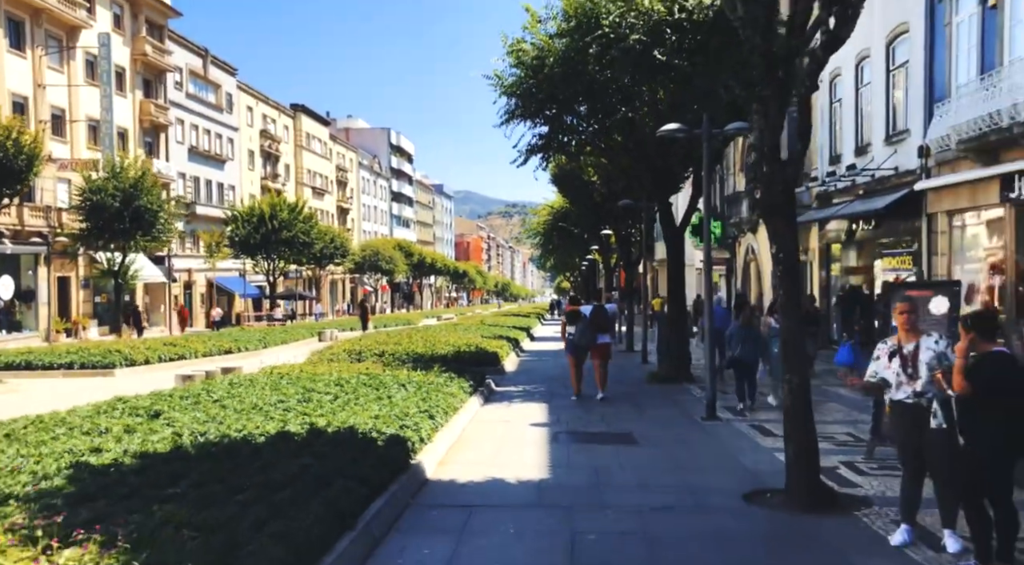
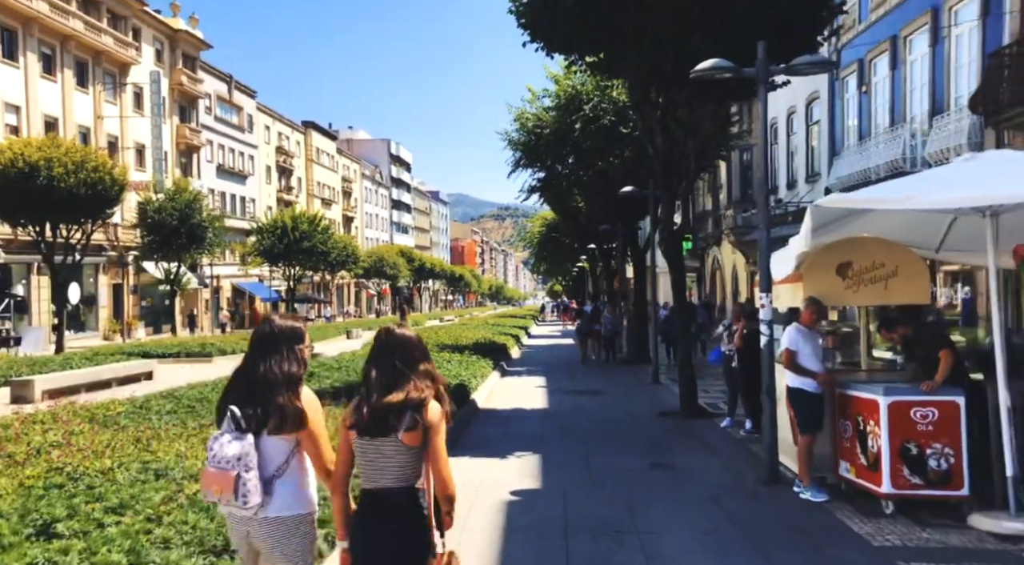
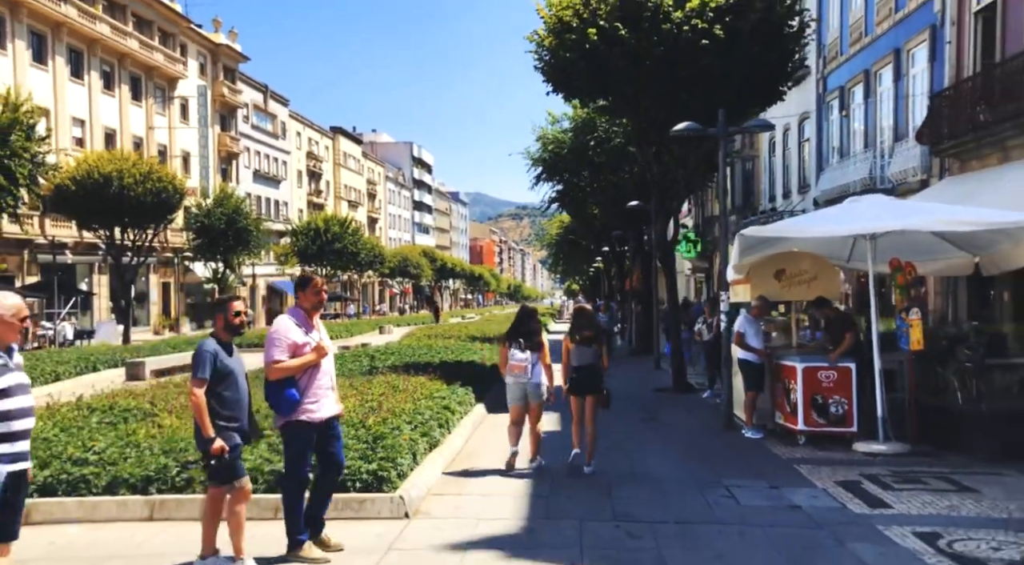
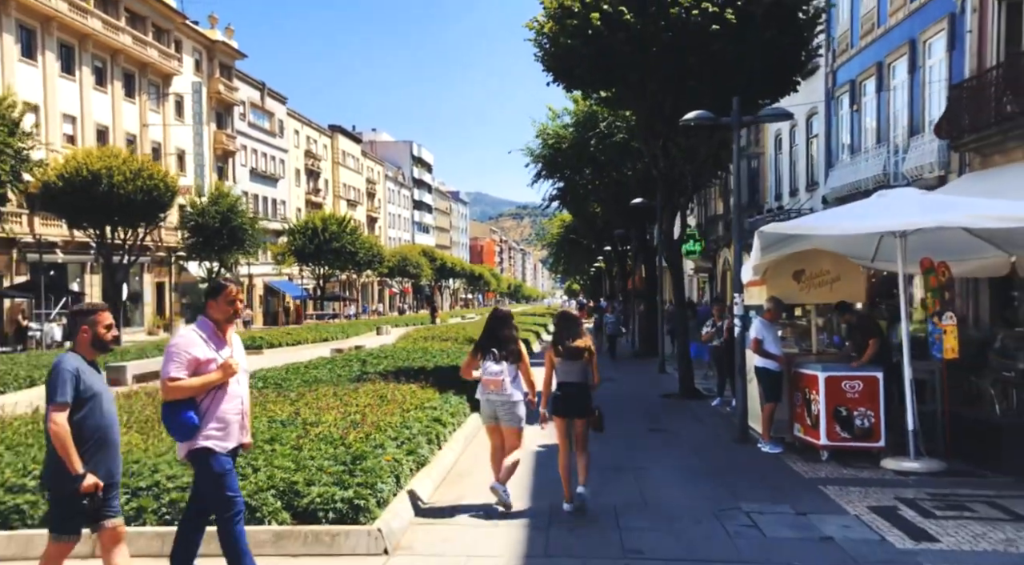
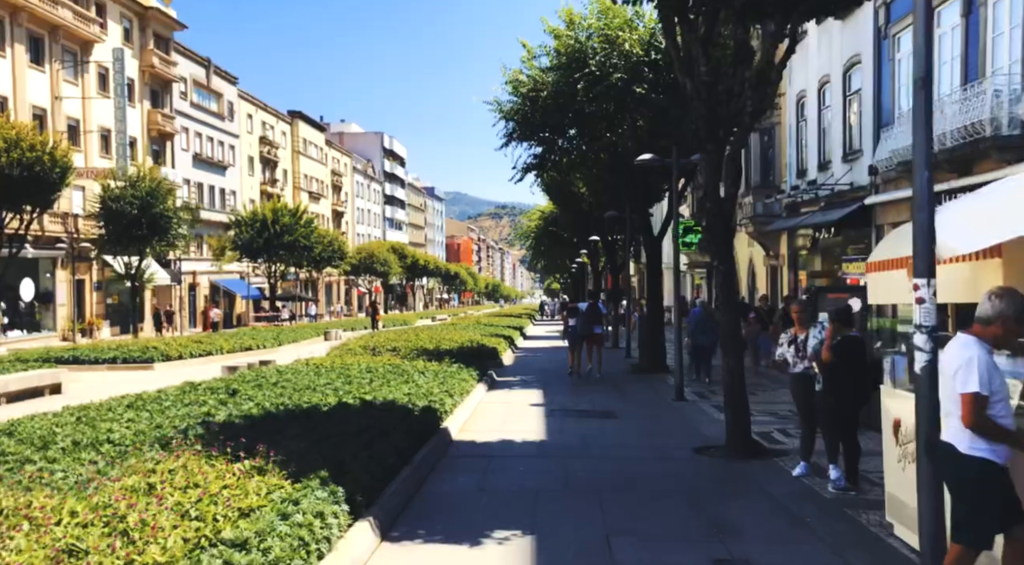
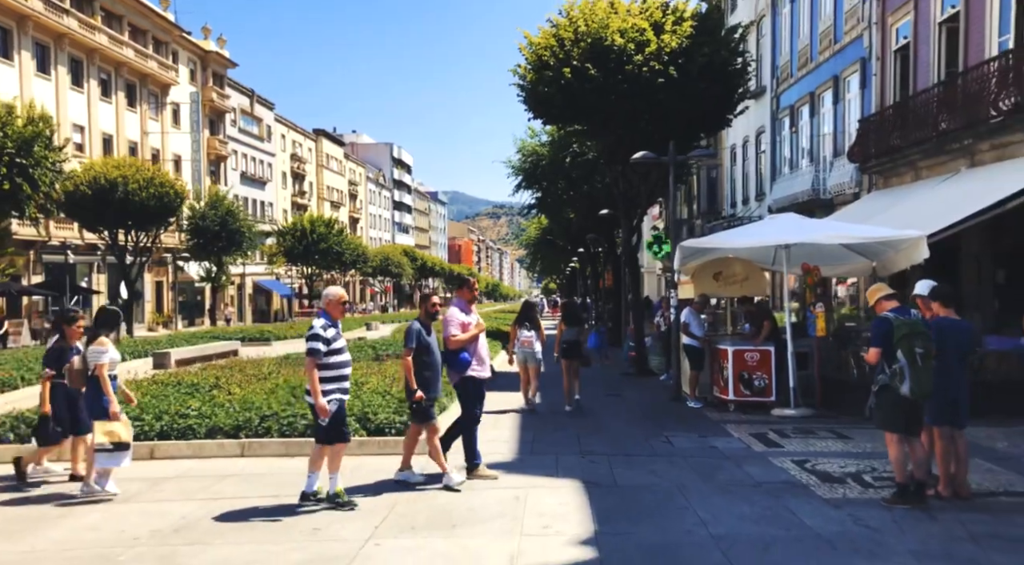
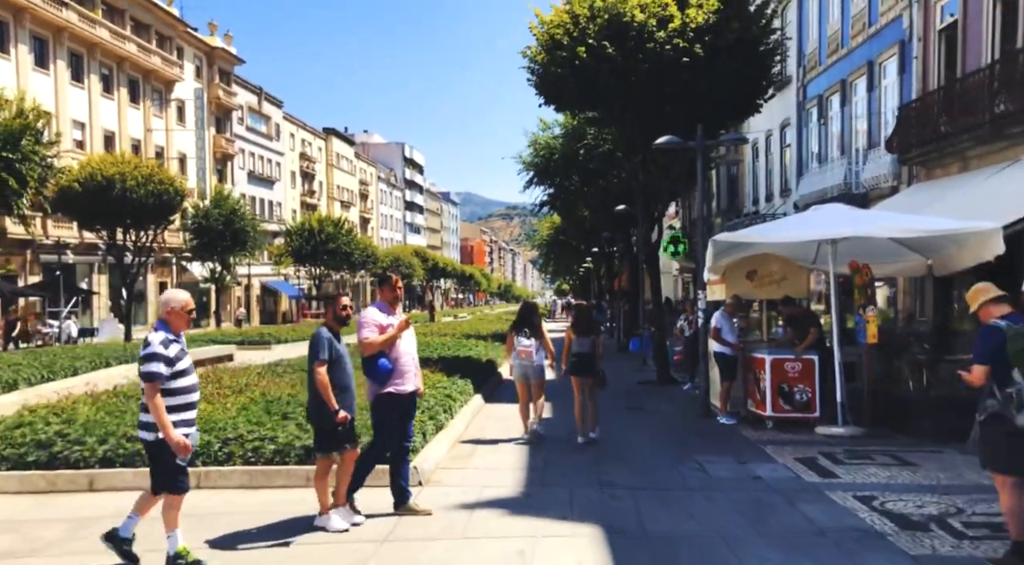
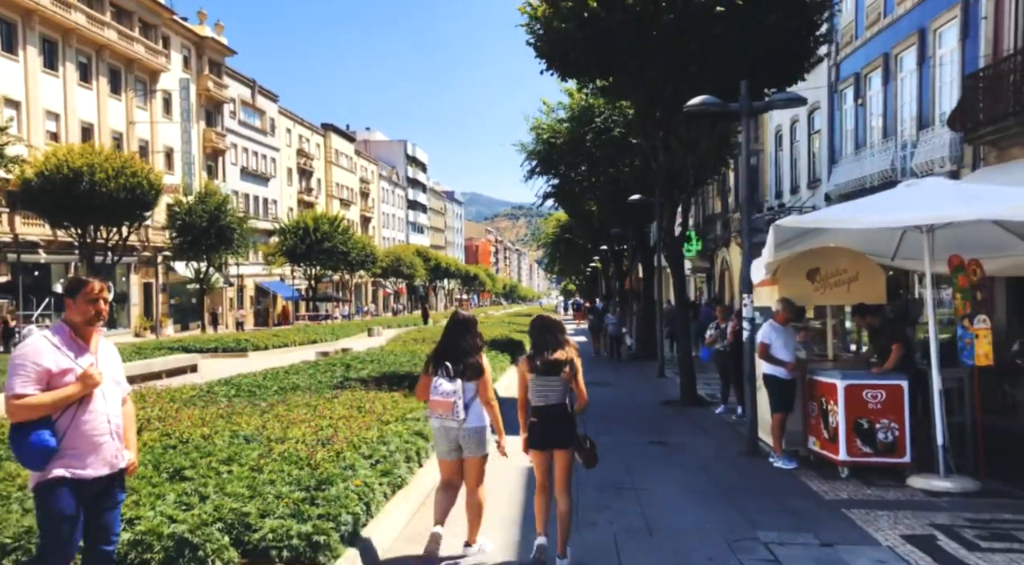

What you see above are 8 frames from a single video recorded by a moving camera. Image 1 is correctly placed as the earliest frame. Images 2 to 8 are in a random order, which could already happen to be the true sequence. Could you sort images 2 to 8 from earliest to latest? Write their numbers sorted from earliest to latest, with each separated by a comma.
5, 2, 8, 4, 3, 7, 6
